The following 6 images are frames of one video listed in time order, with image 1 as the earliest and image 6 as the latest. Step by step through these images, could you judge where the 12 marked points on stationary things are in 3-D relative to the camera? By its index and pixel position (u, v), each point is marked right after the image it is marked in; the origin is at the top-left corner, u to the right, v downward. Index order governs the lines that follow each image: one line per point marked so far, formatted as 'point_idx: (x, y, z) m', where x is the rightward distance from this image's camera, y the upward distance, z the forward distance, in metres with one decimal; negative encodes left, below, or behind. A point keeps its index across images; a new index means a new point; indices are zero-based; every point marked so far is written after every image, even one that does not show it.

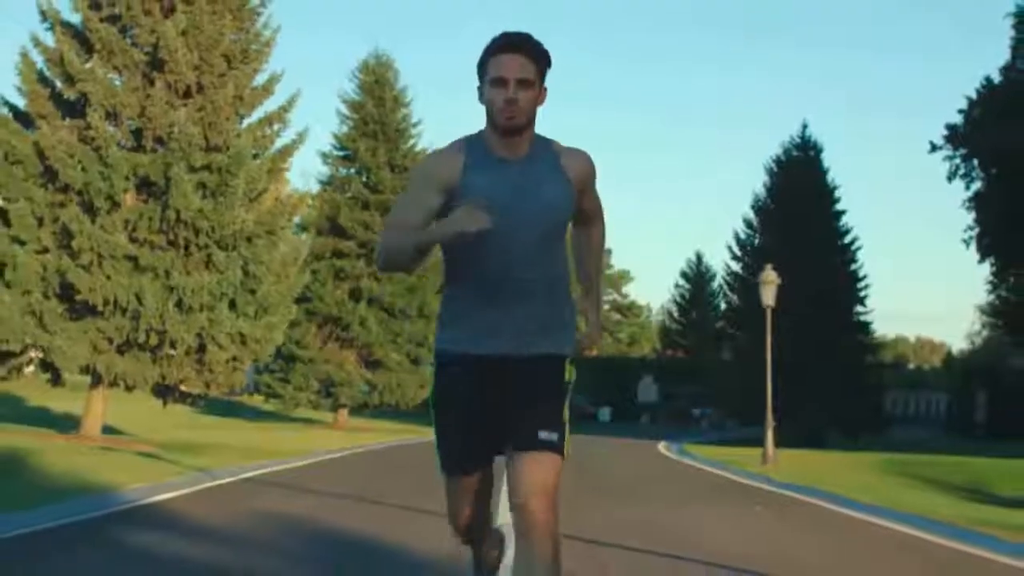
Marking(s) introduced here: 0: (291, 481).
0: (-2.3, -2.1, +16.0) m
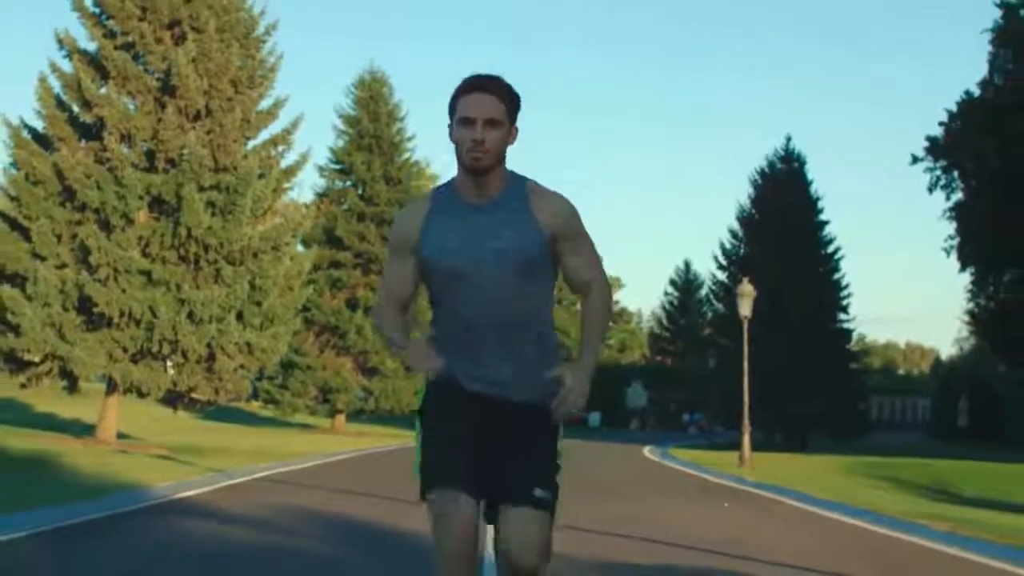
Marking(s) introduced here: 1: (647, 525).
0: (-2.4, -2.3, +17.4) m
1: (+1.6, -2.6, +16.6) m
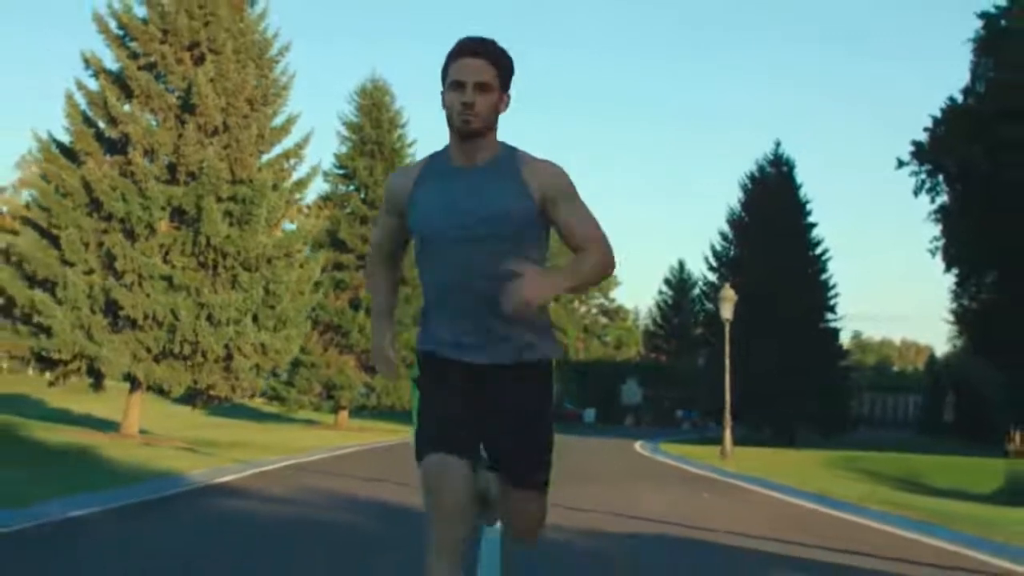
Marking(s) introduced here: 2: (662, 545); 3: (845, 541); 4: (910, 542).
0: (-2.5, -2.3, +19.0) m
1: (+1.5, -2.7, +18.2) m
2: (+1.4, -2.3, +13.2) m
3: (+3.6, -2.6, +15.6) m
4: (+4.3, -2.6, +15.7) m
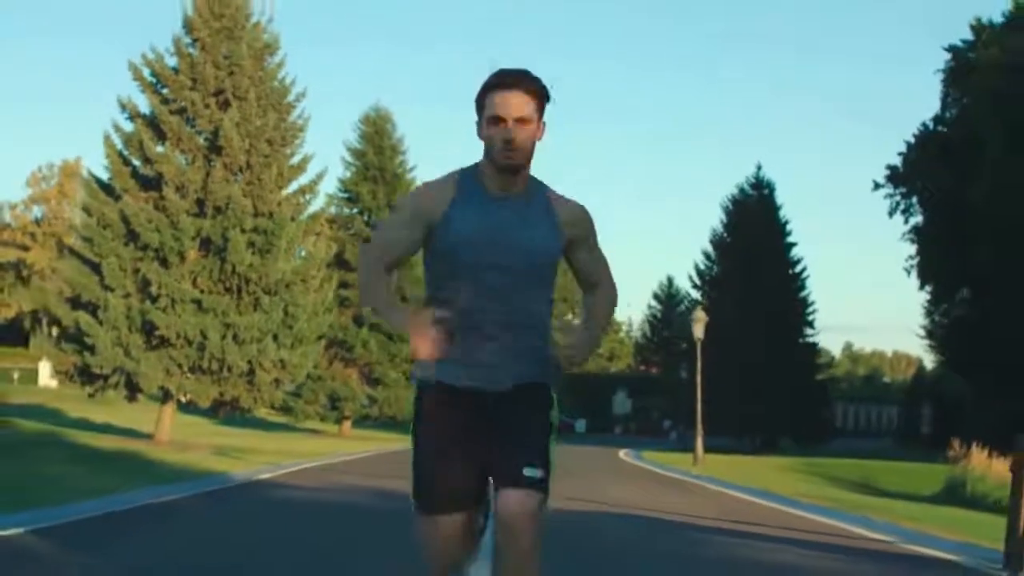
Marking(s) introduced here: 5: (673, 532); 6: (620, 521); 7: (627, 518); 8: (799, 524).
0: (-2.6, -2.7, +21.8) m
1: (+1.4, -3.1, +21.0) m
2: (+1.3, -2.6, +16.0) m
3: (+3.5, -3.0, +18.4) m
4: (+4.2, -3.0, +18.5) m
5: (+1.7, -2.6, +15.4) m
6: (+1.1, -2.6, +16.3) m
7: (+1.3, -2.7, +16.9) m
8: (+3.5, -2.9, +18.0) m
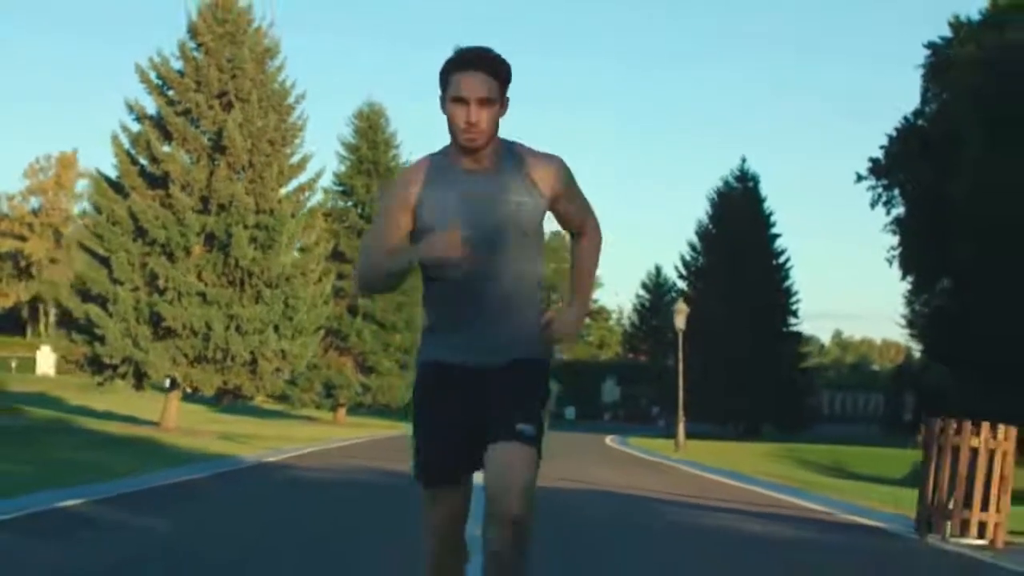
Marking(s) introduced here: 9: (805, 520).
0: (-2.8, -2.6, +23.2) m
1: (+1.3, -3.0, +22.4) m
2: (+1.2, -2.6, +17.4) m
3: (+3.4, -2.9, +19.8) m
4: (+4.1, -3.0, +19.9) m
5: (+1.5, -2.5, +16.8) m
6: (+1.0, -2.6, +17.7) m
7: (+1.2, -2.6, +18.3) m
8: (+3.3, -2.9, +19.4) m
9: (+3.2, -2.5, +15.5) m
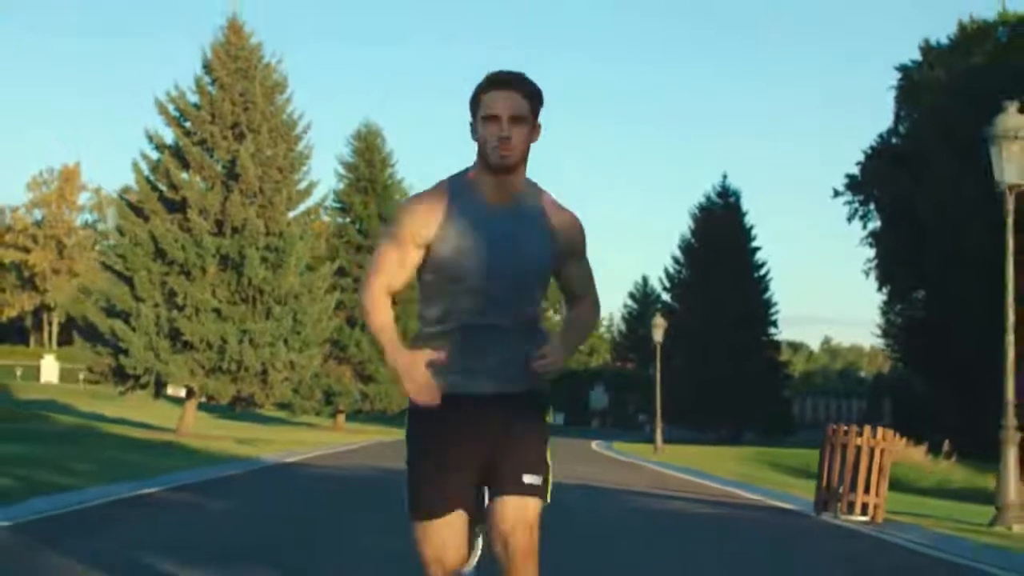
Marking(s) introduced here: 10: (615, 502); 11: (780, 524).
0: (-2.9, -3.0, +25.6) m
1: (+1.1, -3.4, +24.9) m
2: (+1.1, -2.9, +19.9) m
3: (+3.2, -3.2, +22.3) m
4: (+3.9, -3.3, +22.4) m
5: (+1.4, -2.8, +19.2) m
6: (+0.9, -2.9, +20.1) m
7: (+1.0, -2.9, +20.8) m
8: (+3.2, -3.2, +21.8) m
9: (+3.0, -2.8, +18.0) m
10: (+1.3, -2.8, +18.5) m
11: (+2.9, -2.6, +15.8) m
